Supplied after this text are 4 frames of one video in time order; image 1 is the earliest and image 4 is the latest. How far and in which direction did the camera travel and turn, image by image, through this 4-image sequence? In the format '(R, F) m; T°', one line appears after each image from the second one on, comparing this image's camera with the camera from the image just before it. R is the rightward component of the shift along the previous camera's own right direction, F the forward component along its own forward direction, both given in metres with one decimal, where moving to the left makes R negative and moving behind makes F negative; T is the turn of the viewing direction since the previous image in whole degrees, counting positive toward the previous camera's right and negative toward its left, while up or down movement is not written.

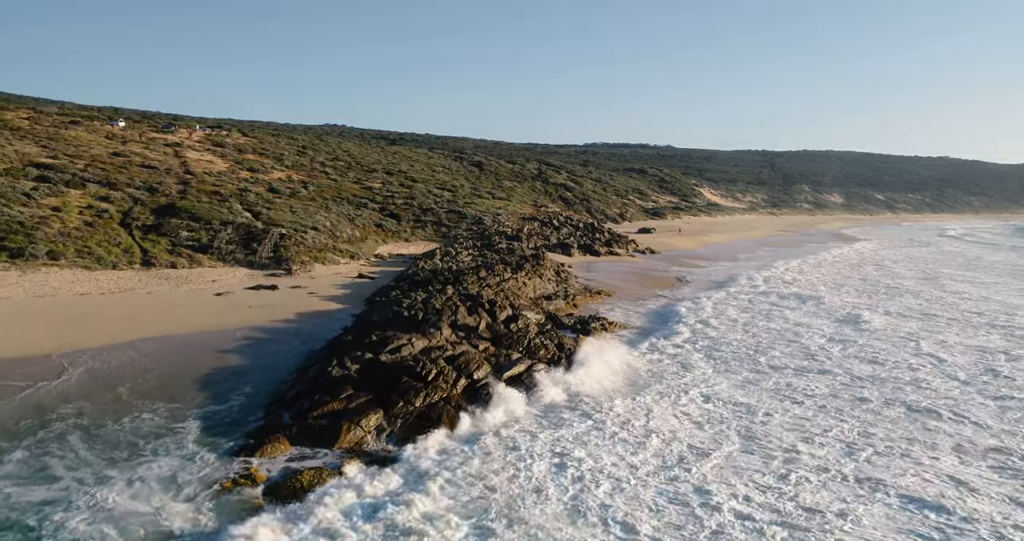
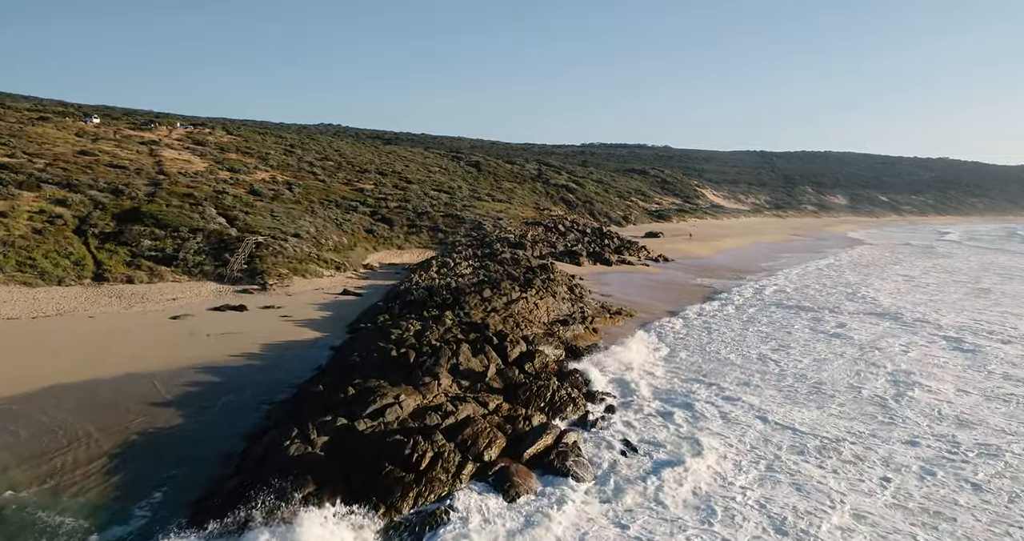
(-0.3, +2.8) m; 0°
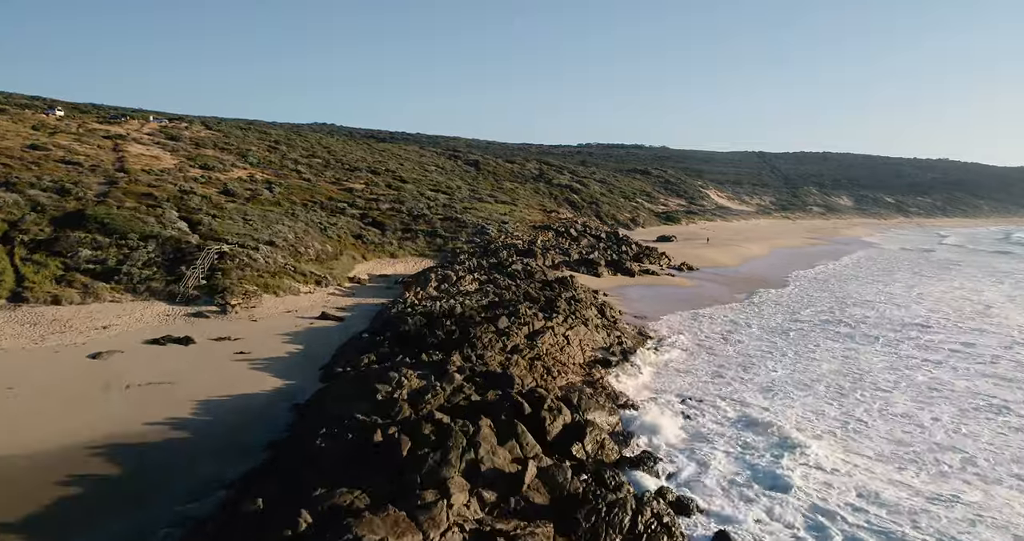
(-0.5, +3.7) m; 0°
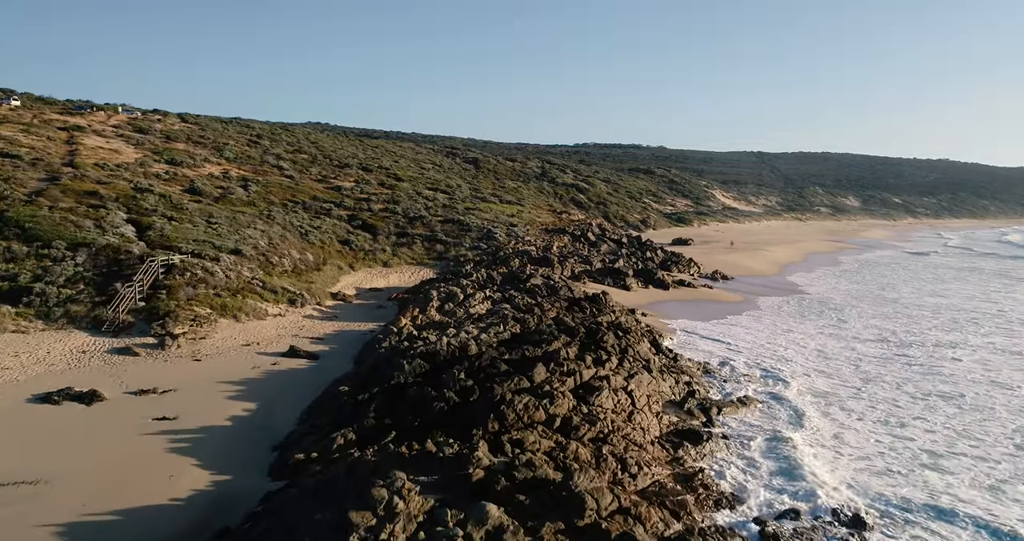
(-0.6, +3.8) m; 0°
